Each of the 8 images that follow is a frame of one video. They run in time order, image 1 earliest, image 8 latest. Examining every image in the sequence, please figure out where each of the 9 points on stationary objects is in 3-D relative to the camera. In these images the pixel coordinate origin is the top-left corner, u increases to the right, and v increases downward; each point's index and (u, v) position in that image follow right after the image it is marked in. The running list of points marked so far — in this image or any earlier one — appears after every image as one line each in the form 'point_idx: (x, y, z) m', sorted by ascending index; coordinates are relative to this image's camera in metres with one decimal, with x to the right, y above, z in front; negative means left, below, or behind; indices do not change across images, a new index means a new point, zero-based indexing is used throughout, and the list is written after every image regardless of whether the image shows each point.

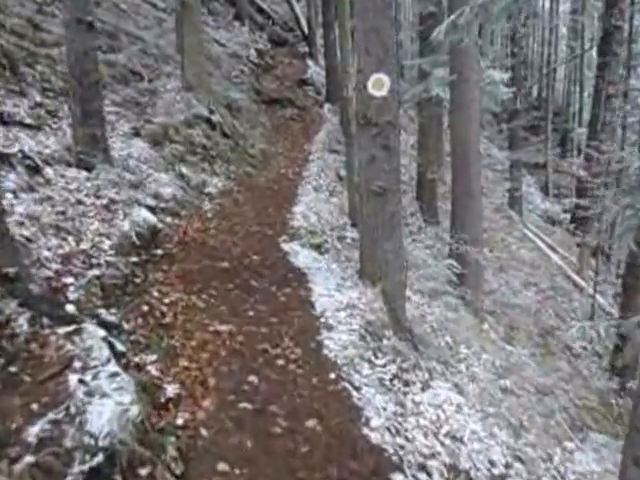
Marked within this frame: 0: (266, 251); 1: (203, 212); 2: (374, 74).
0: (-1.2, -0.4, +10.4) m
1: (-3.0, +0.6, +11.9) m
2: (+1.0, +2.9, +8.3) m
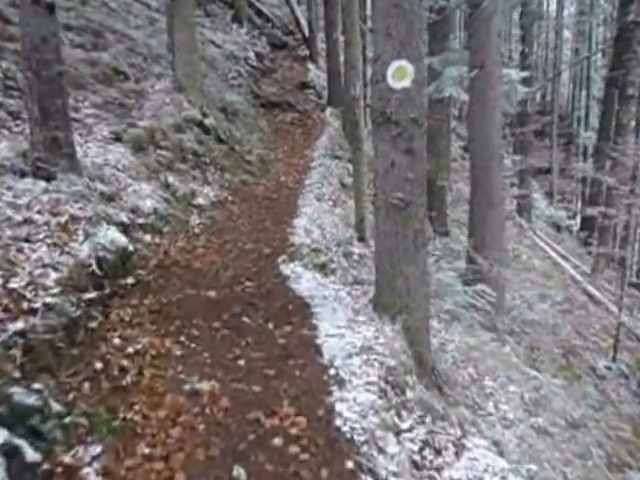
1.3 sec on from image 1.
0: (-1.1, -0.8, +8.8) m
1: (-2.9, +0.2, +10.3) m
2: (+1.1, +2.5, +6.8) m
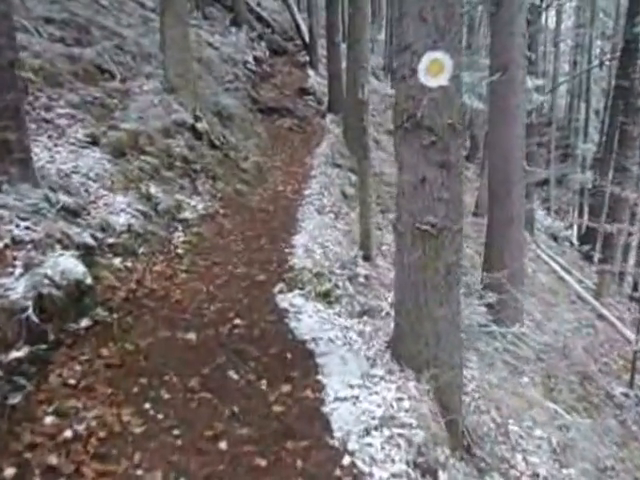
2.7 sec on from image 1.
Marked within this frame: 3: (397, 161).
0: (-1.0, -1.2, +7.3) m
1: (-2.8, -0.2, +8.8) m
2: (+1.2, +2.1, +5.4) m
3: (+1.0, +1.0, +5.9) m
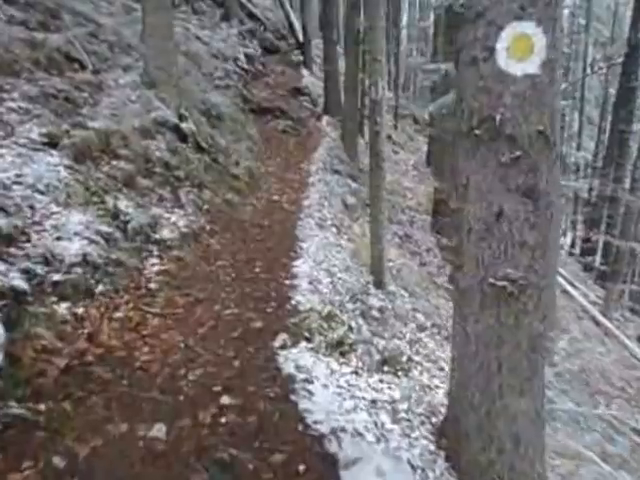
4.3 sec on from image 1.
0: (-0.8, -1.7, +5.4) m
1: (-2.6, -0.7, +6.9) m
2: (+1.5, +1.6, +3.5) m
3: (+1.2, +0.5, +4.1) m
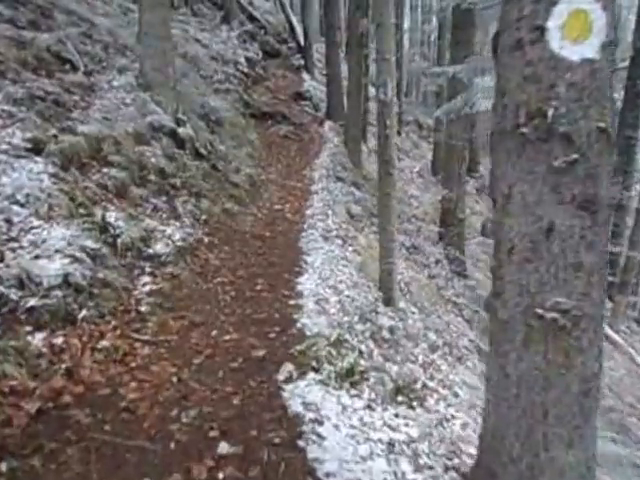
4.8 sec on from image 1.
0: (-0.7, -1.9, +4.8) m
1: (-2.5, -0.9, +6.2) m
2: (+1.6, +1.4, +2.9) m
3: (+1.3, +0.3, +3.4) m
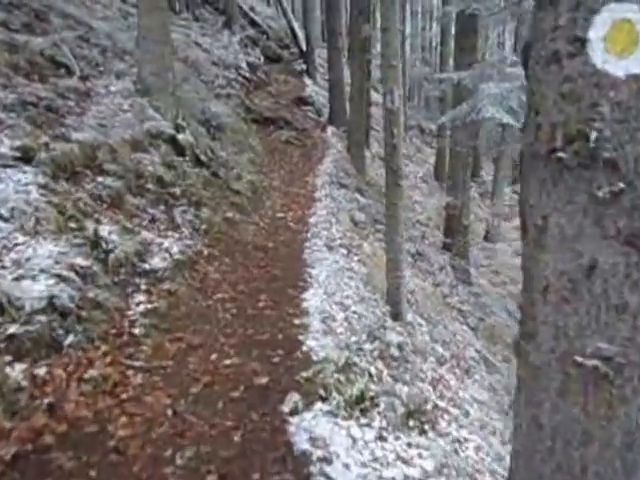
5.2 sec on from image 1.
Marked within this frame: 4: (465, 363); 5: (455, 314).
0: (-0.6, -2.1, +4.3) m
1: (-2.4, -1.1, +5.8) m
2: (+1.7, +1.3, +2.5) m
3: (+1.4, +0.1, +3.0) m
4: (+3.0, -2.6, +9.8) m
5: (+3.7, -2.0, +13.1) m
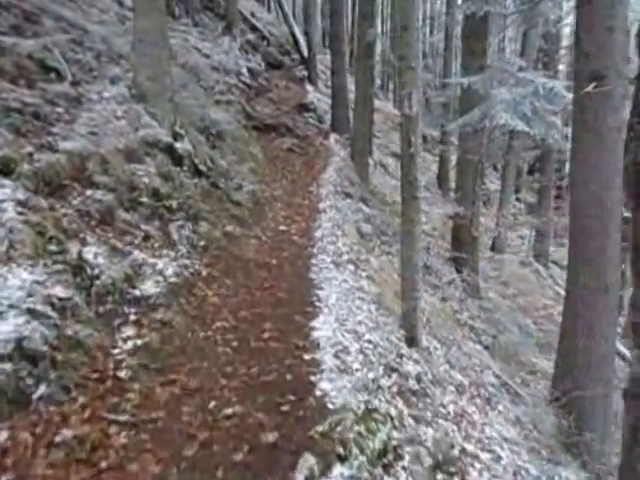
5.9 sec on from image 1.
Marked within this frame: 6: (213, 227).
0: (-0.4, -2.3, +3.5) m
1: (-2.2, -1.4, +4.9) m
2: (+1.9, +1.0, +1.7) m
3: (+1.6, -0.1, +2.2) m
4: (+3.2, -2.9, +9.0) m
5: (+3.9, -2.4, +12.2) m
6: (-2.3, +0.3, +10.1) m
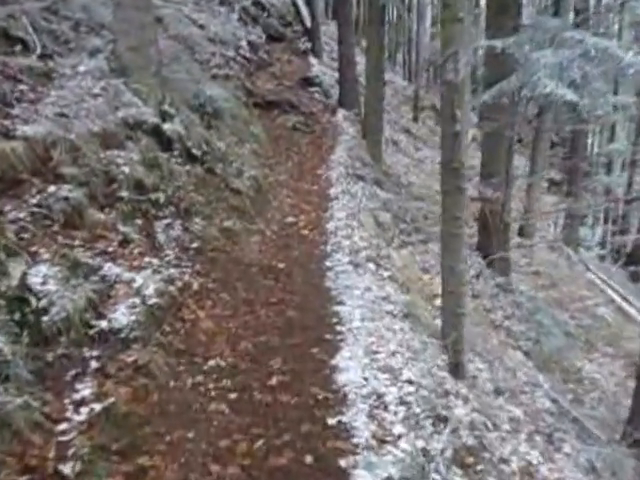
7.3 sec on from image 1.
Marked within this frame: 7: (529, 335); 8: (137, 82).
0: (-0.2, -2.6, +1.9) m
1: (-2.0, -1.6, +3.4) m
2: (+2.1, +0.7, 0.0) m
3: (+1.8, -0.4, +0.5) m
4: (+3.5, -2.9, +7.4) m
5: (+4.2, -2.2, +10.6) m
6: (-2.0, +0.2, +8.4) m
7: (+5.1, -2.3, +11.4) m
8: (-3.8, +3.3, +9.9) m
